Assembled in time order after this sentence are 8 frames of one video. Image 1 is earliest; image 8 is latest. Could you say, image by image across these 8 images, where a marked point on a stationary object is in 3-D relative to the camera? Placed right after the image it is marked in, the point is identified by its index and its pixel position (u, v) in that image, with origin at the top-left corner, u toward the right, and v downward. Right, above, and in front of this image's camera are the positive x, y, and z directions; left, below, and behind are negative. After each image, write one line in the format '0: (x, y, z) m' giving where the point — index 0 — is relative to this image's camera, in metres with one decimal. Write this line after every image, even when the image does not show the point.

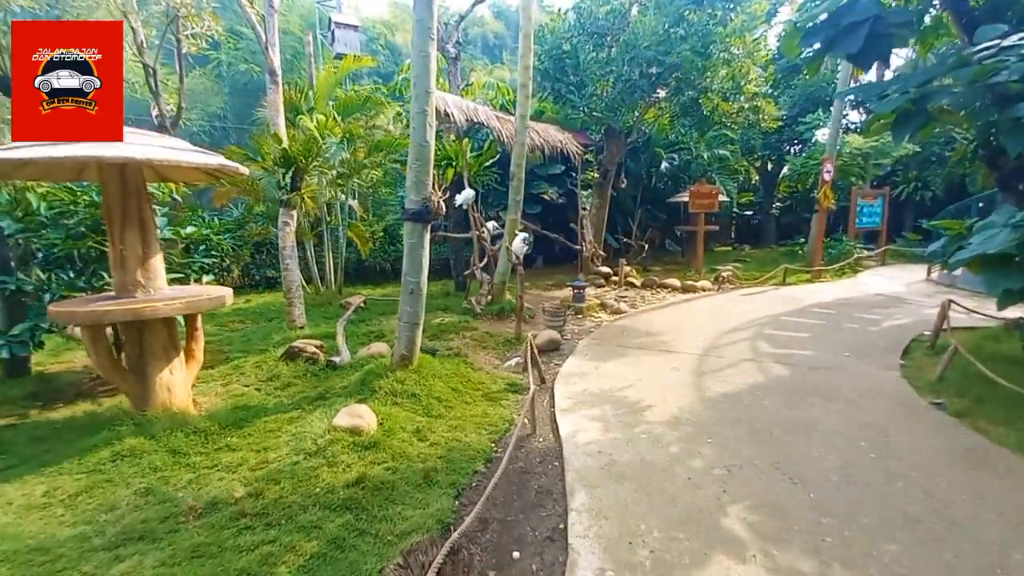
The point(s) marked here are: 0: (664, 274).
0: (+3.2, +0.3, +10.4) m
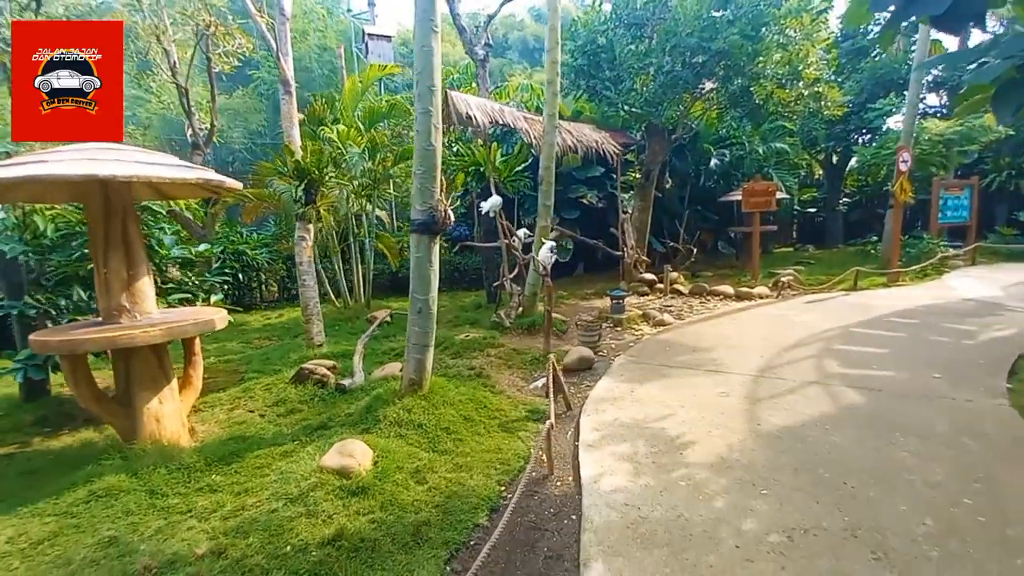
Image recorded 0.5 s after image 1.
0: (+4.0, +0.2, +9.6) m
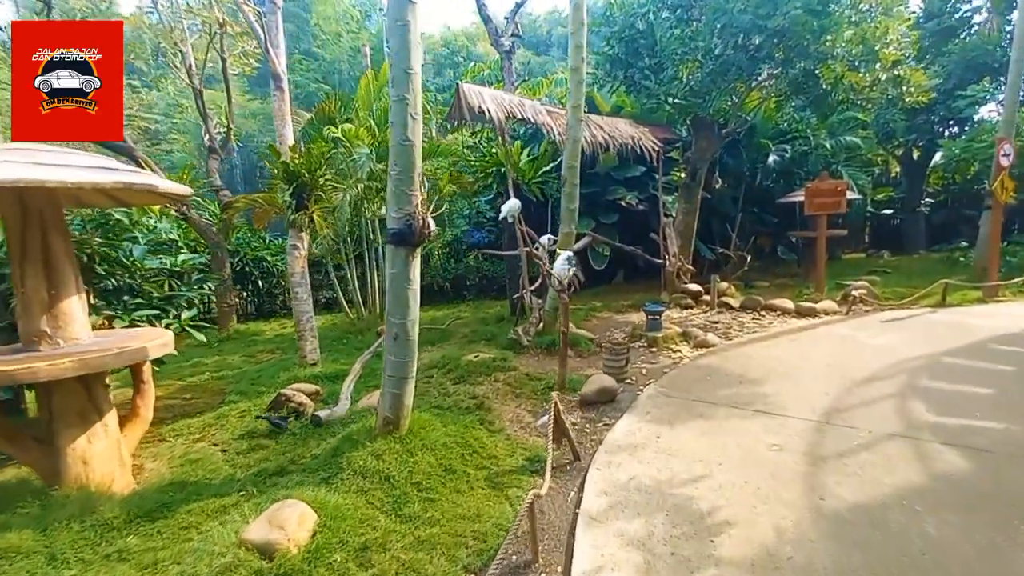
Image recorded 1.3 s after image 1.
0: (+4.5, -0.1, +8.5) m
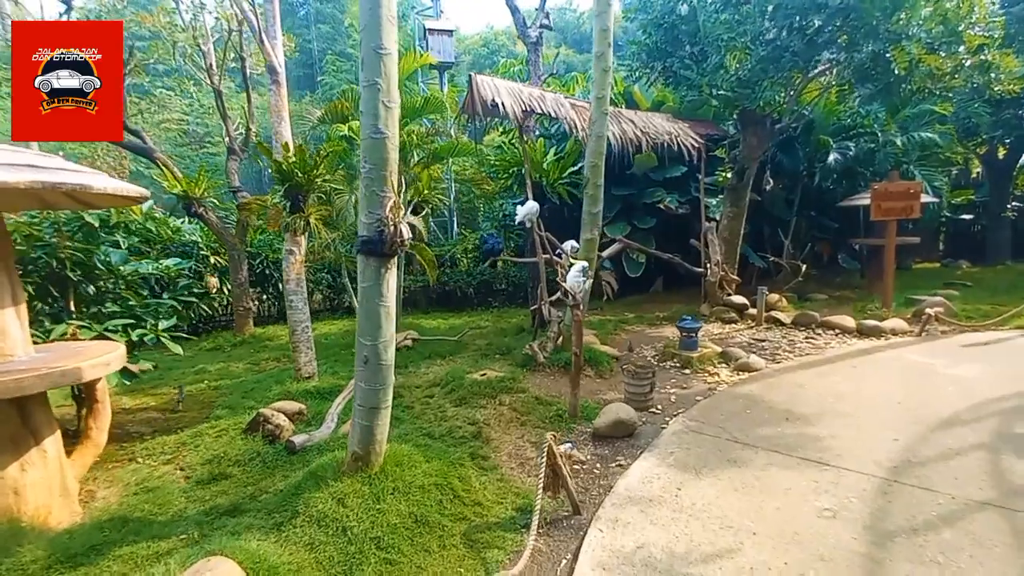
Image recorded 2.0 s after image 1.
0: (+4.9, -0.3, +7.6) m
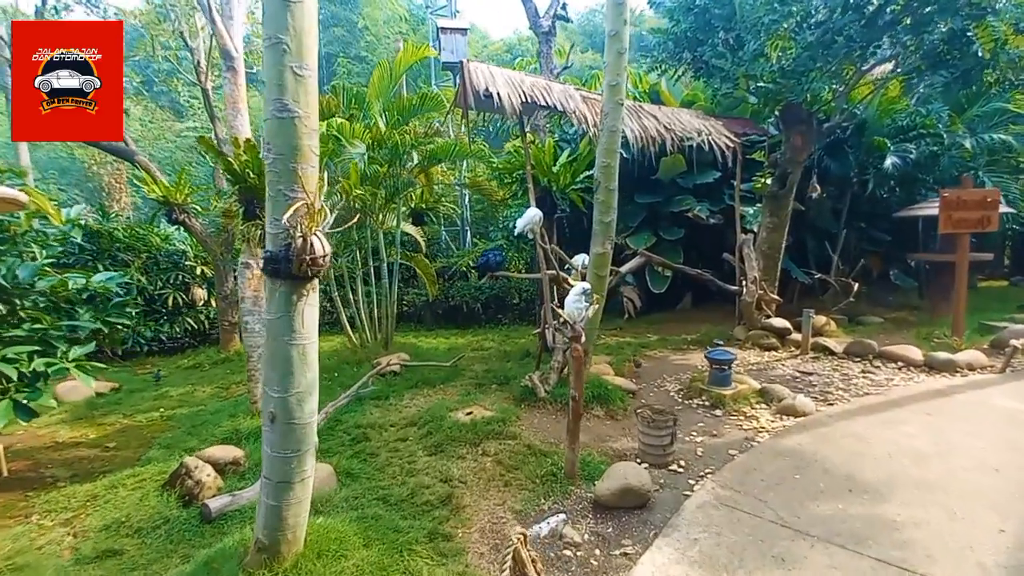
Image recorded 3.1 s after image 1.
0: (+5.1, -0.6, +6.6) m
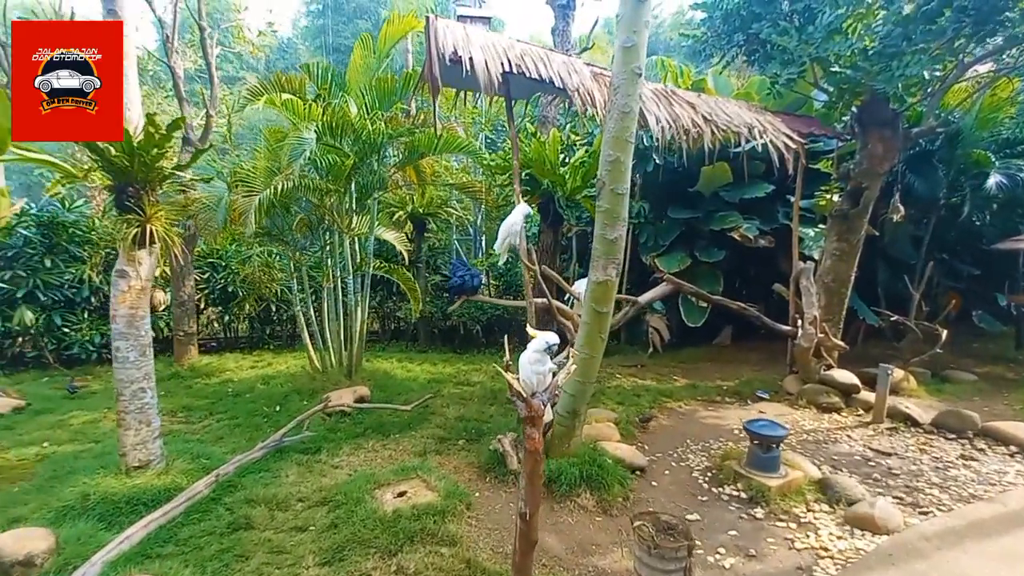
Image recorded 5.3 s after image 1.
0: (+5.0, -1.1, +5.1) m
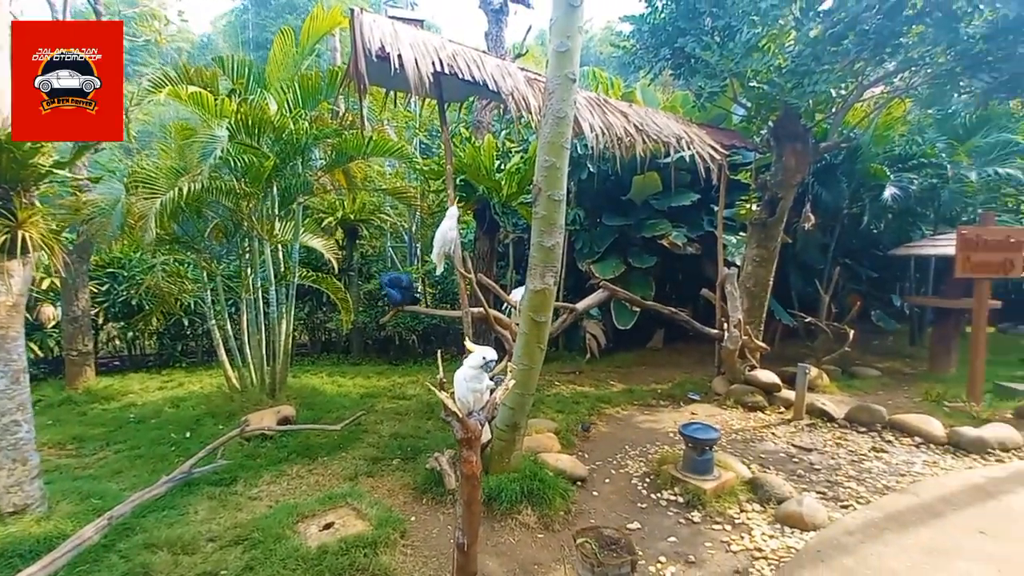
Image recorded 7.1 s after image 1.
0: (+4.3, -1.1, +5.6) m
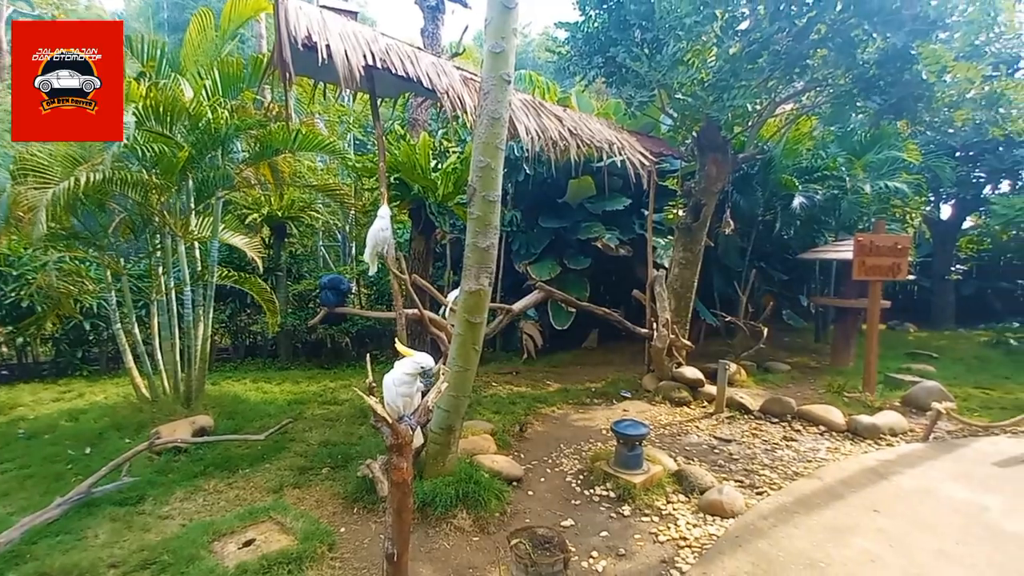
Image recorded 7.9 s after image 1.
0: (+3.6, -1.2, +6.1) m
